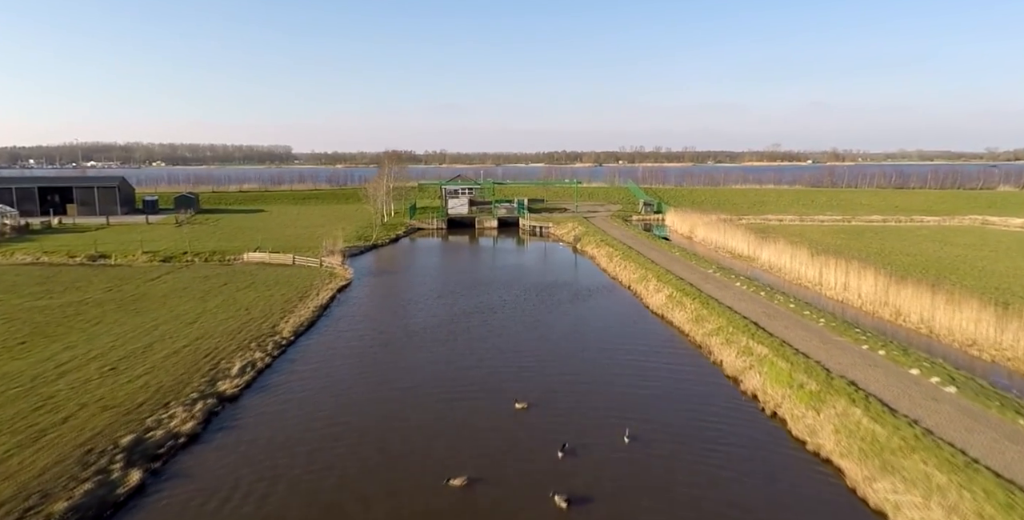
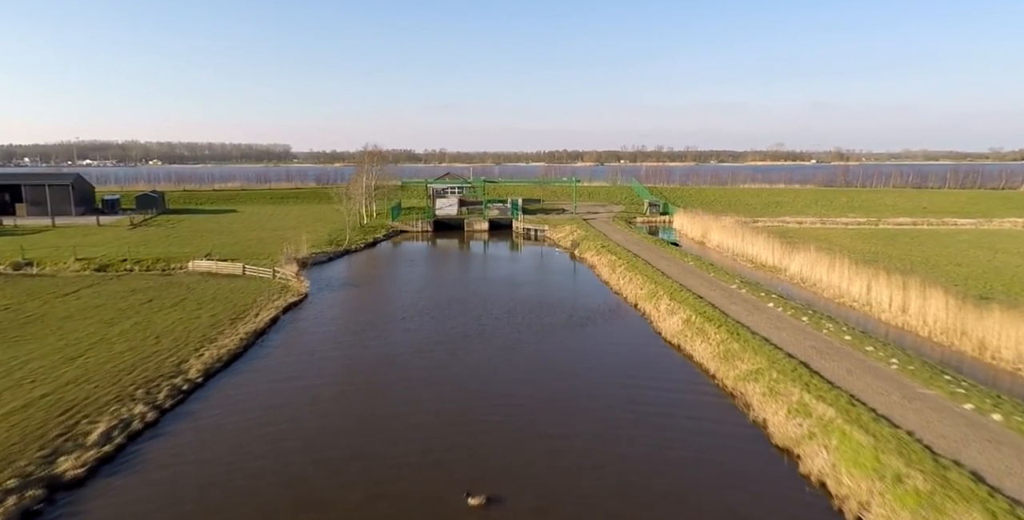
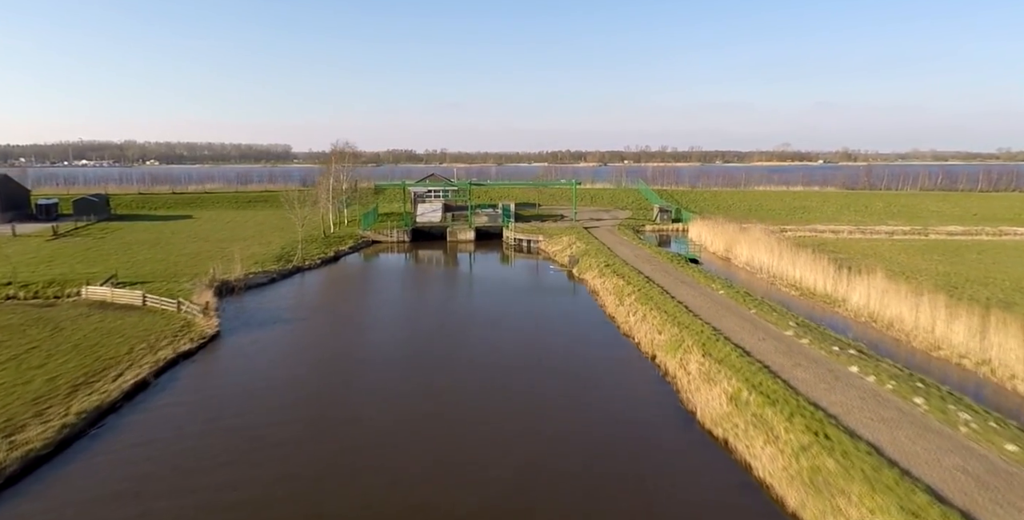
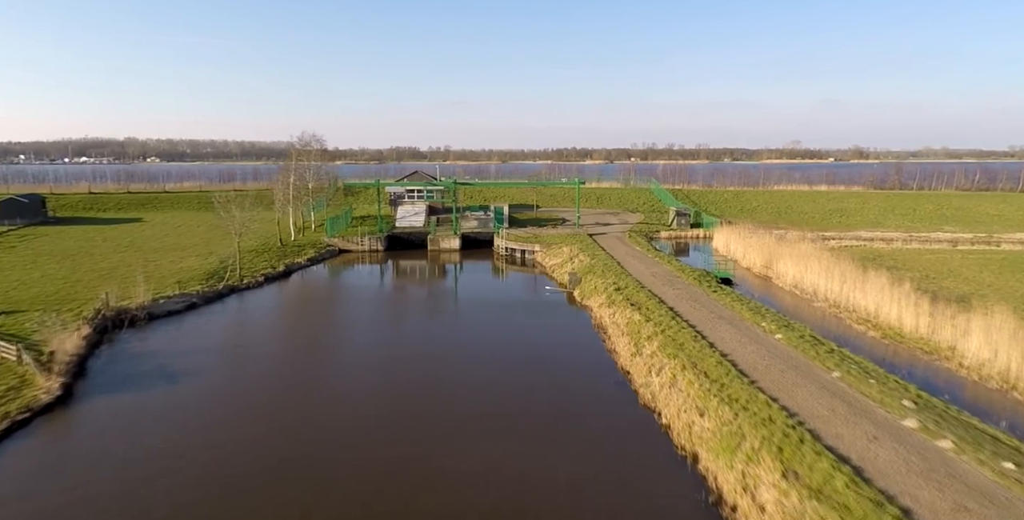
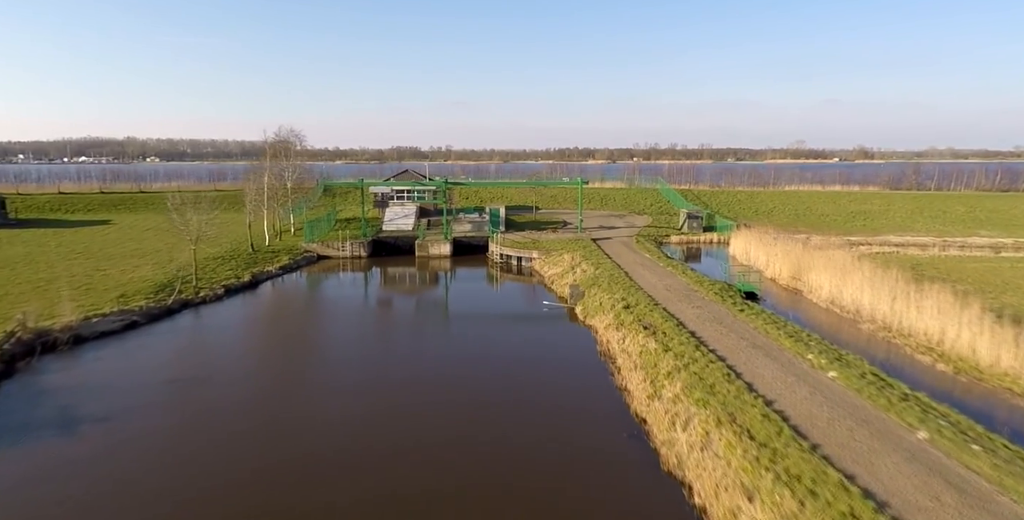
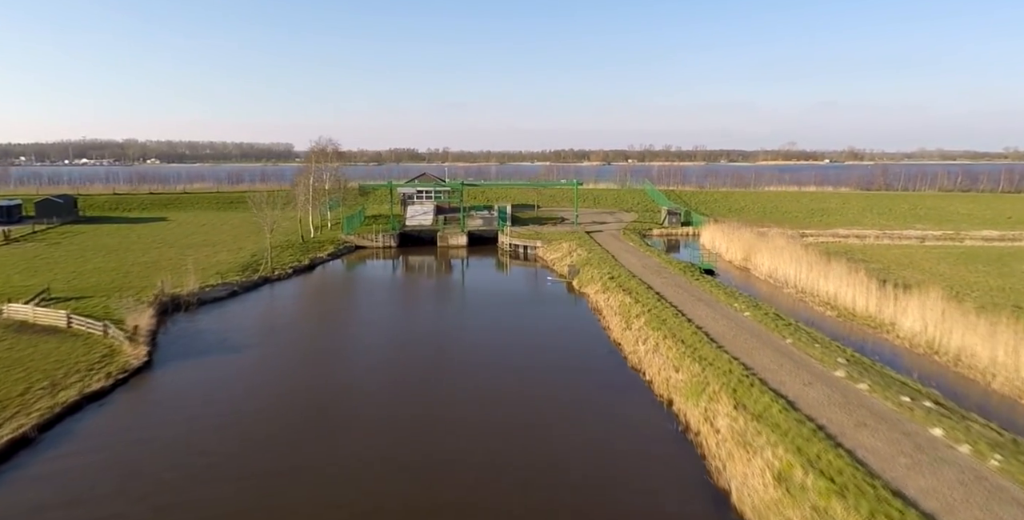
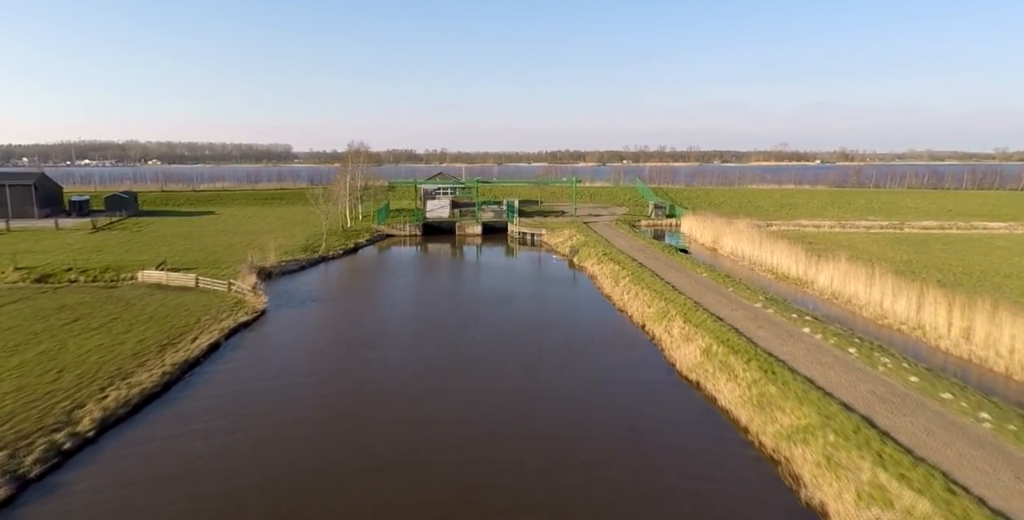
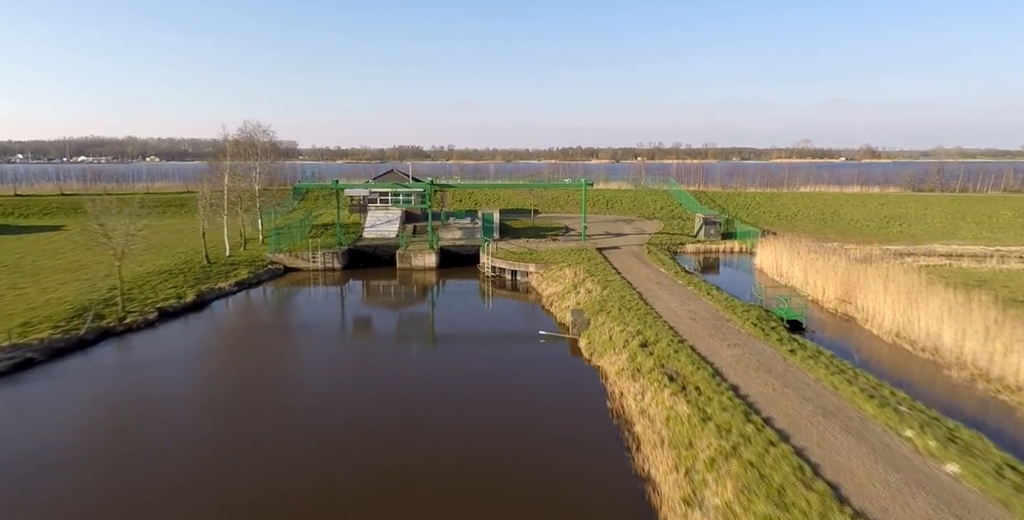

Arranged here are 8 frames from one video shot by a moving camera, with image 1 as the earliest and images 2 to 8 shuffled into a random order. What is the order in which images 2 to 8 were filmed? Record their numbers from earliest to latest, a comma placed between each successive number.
2, 7, 3, 6, 4, 5, 8
